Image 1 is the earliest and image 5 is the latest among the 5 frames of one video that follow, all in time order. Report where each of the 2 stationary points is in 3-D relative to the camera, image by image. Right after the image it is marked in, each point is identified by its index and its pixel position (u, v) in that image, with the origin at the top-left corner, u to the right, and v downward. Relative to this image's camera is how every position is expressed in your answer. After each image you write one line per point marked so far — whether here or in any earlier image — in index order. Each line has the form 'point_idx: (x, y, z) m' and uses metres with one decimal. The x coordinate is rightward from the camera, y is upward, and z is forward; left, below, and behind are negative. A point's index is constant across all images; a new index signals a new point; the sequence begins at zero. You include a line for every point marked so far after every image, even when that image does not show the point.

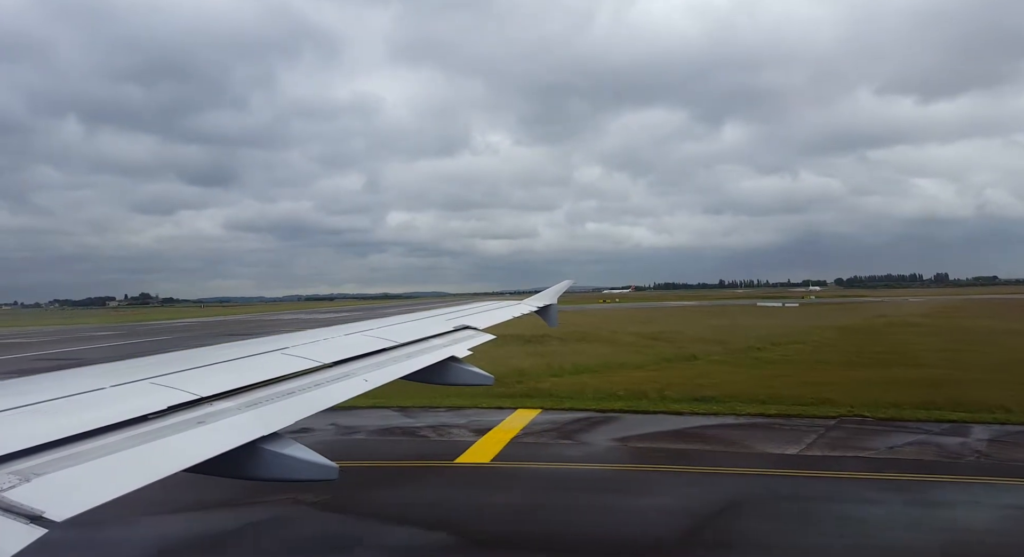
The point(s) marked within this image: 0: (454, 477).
0: (-0.6, -2.3, +8.8) m
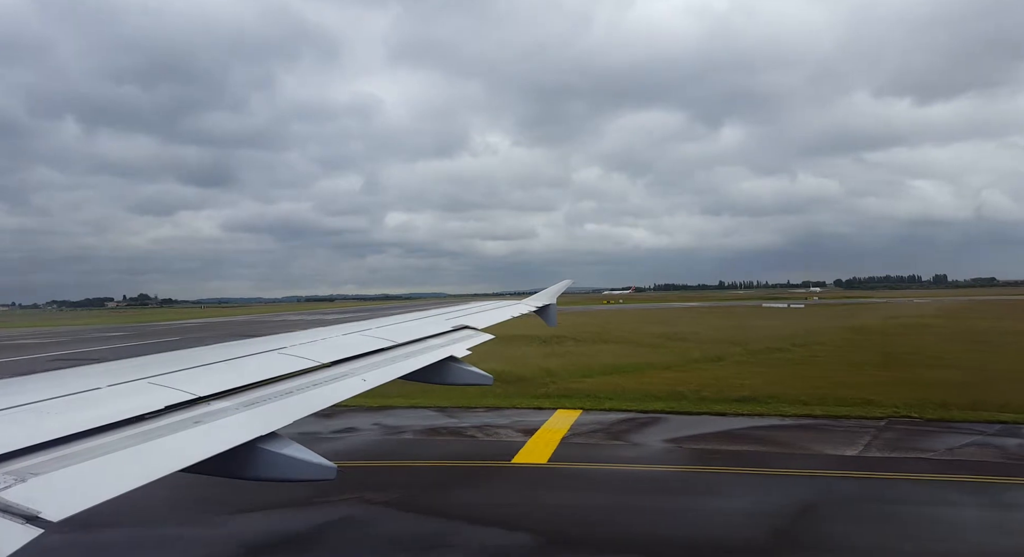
0: (+0.1, -2.3, +8.7) m
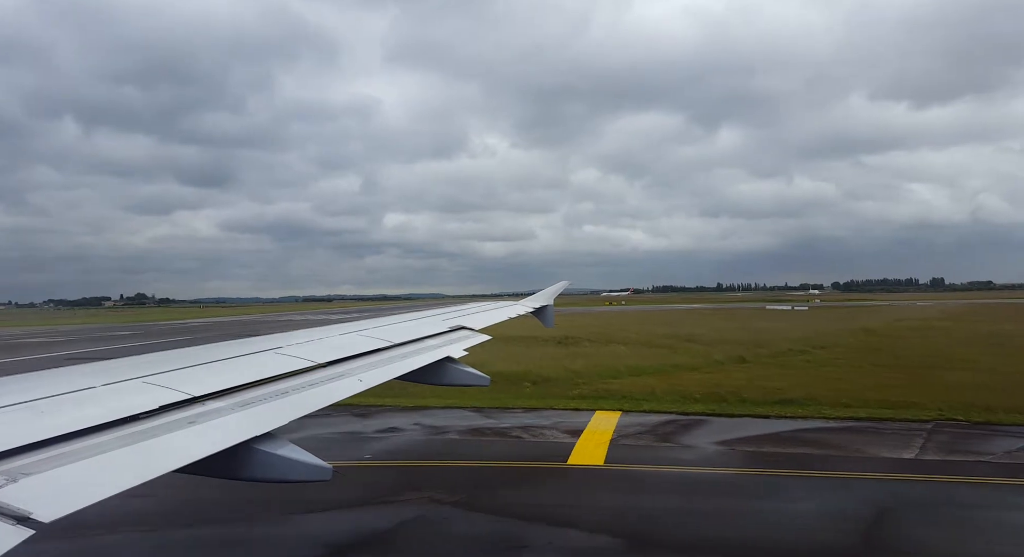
0: (+0.8, -2.3, +8.7) m
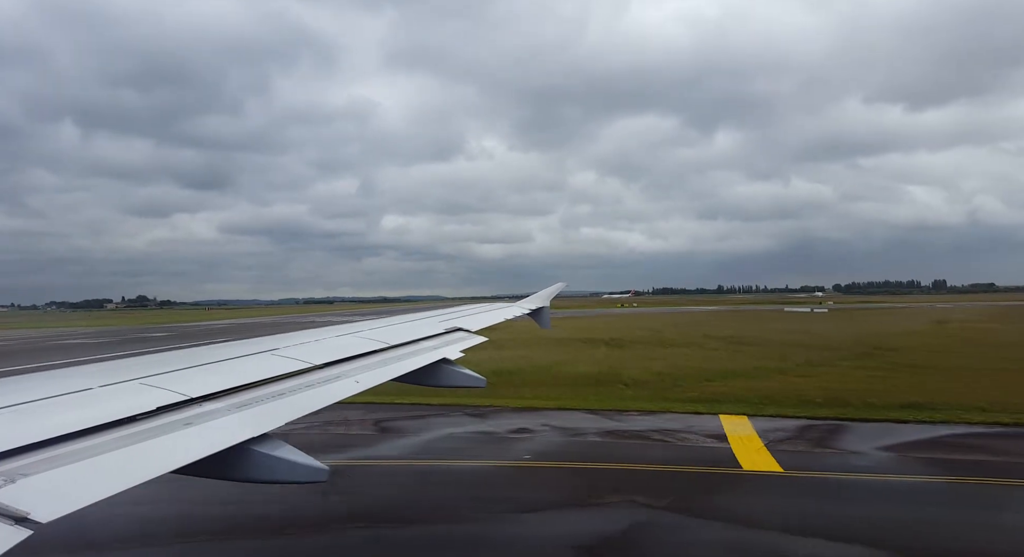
0: (+2.9, -2.3, +8.4) m
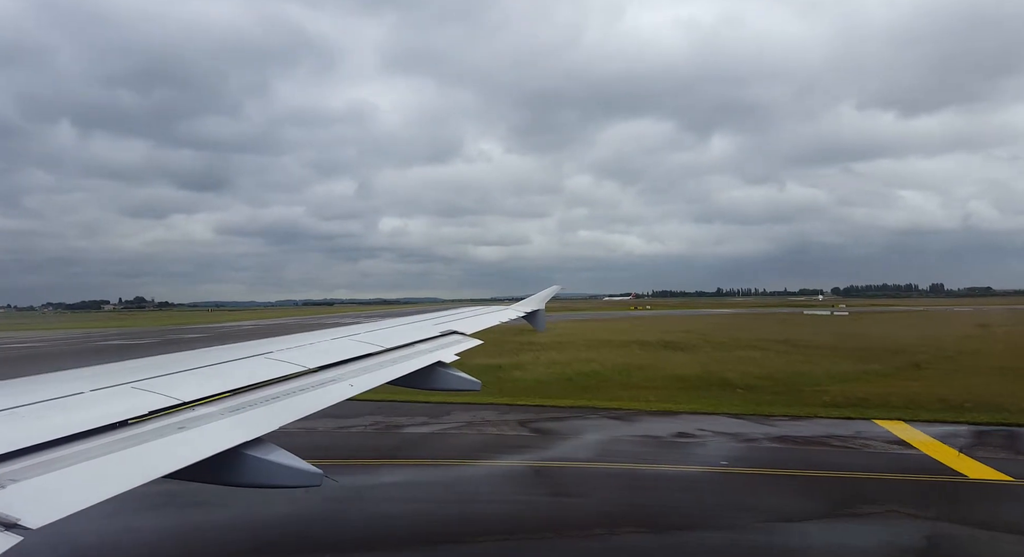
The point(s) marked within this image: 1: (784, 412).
0: (+5.4, -2.3, +8.0) m
1: (+5.5, -2.8, +15.4) m
